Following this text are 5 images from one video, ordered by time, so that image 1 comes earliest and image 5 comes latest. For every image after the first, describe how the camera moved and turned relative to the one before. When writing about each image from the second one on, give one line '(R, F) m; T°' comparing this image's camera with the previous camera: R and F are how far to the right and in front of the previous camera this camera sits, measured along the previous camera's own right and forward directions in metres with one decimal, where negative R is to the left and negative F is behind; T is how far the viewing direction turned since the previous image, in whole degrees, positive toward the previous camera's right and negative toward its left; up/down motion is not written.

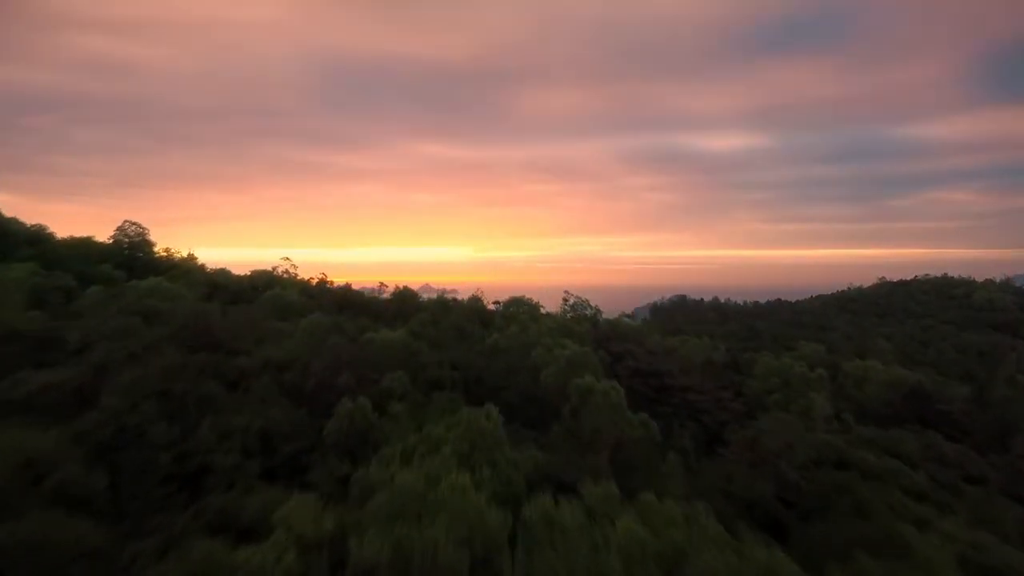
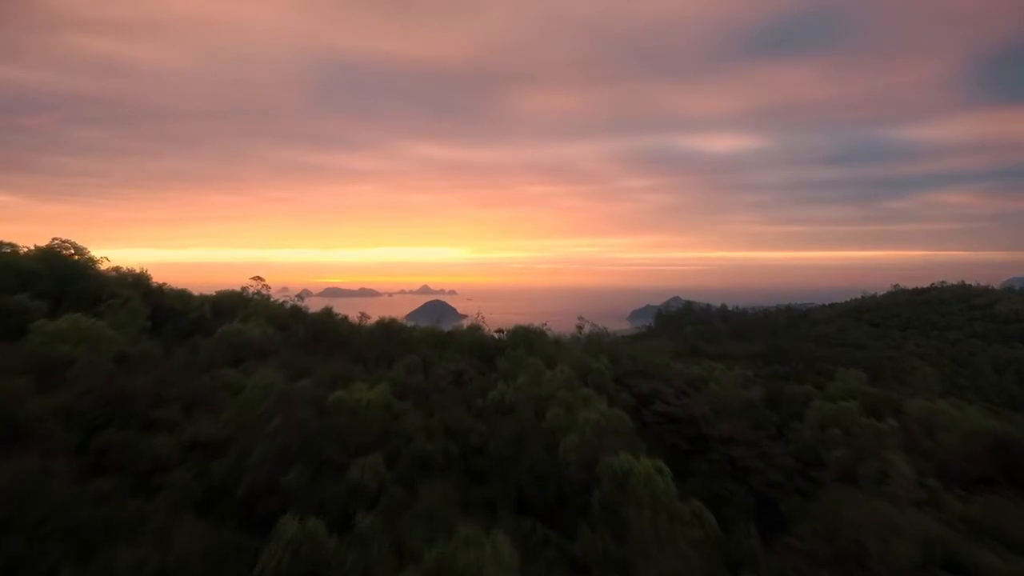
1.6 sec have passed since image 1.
(-0.2, +2.5) m; 0°
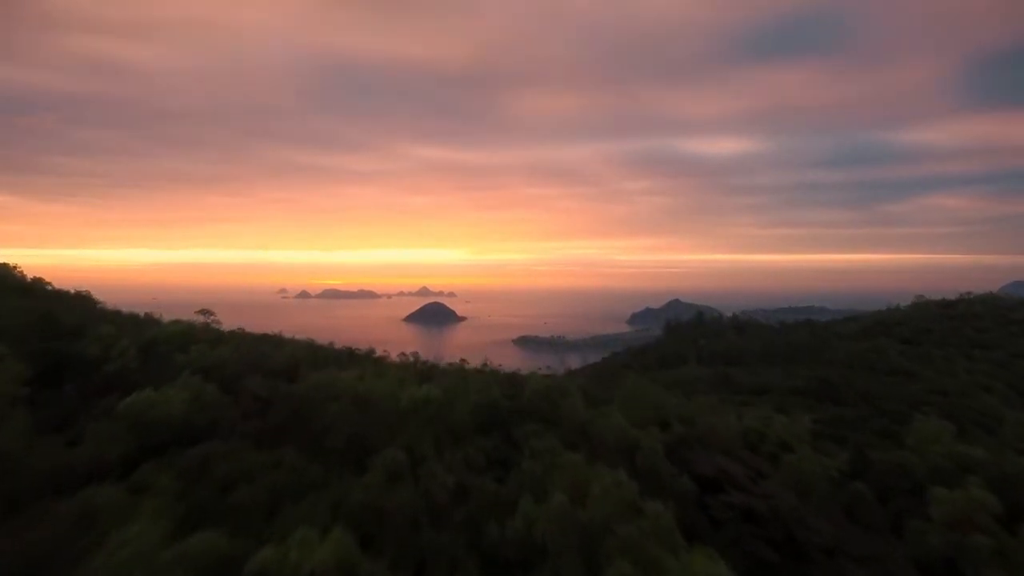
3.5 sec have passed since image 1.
(-0.4, +3.4) m; 0°
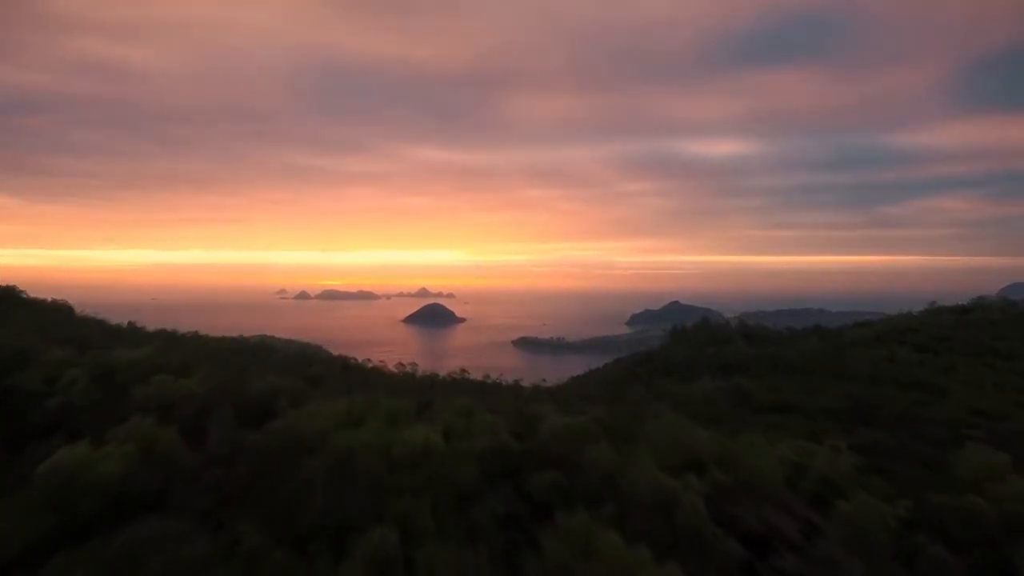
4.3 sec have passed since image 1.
(-0.2, +1.6) m; 0°
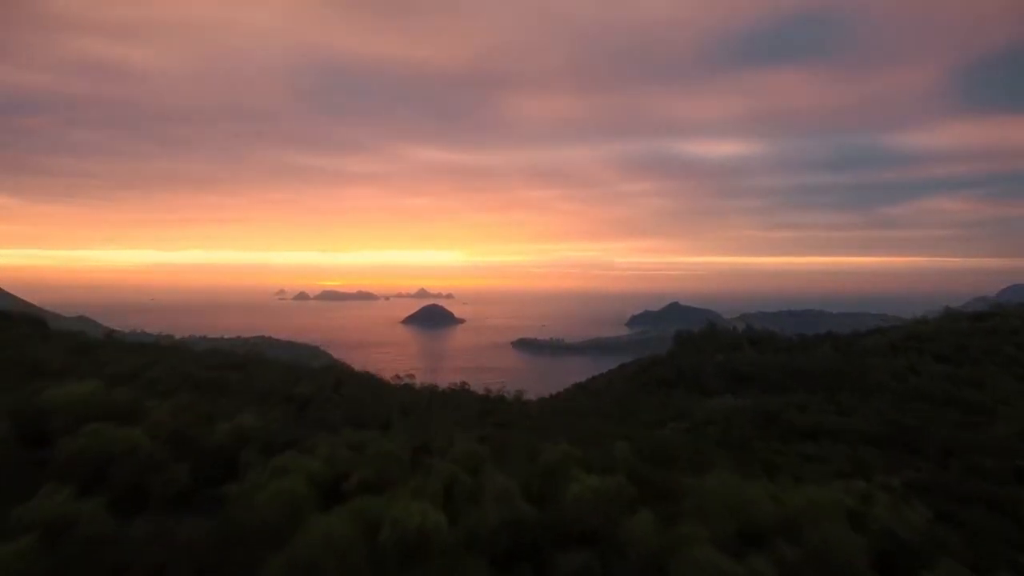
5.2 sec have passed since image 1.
(-0.2, +1.8) m; 0°
